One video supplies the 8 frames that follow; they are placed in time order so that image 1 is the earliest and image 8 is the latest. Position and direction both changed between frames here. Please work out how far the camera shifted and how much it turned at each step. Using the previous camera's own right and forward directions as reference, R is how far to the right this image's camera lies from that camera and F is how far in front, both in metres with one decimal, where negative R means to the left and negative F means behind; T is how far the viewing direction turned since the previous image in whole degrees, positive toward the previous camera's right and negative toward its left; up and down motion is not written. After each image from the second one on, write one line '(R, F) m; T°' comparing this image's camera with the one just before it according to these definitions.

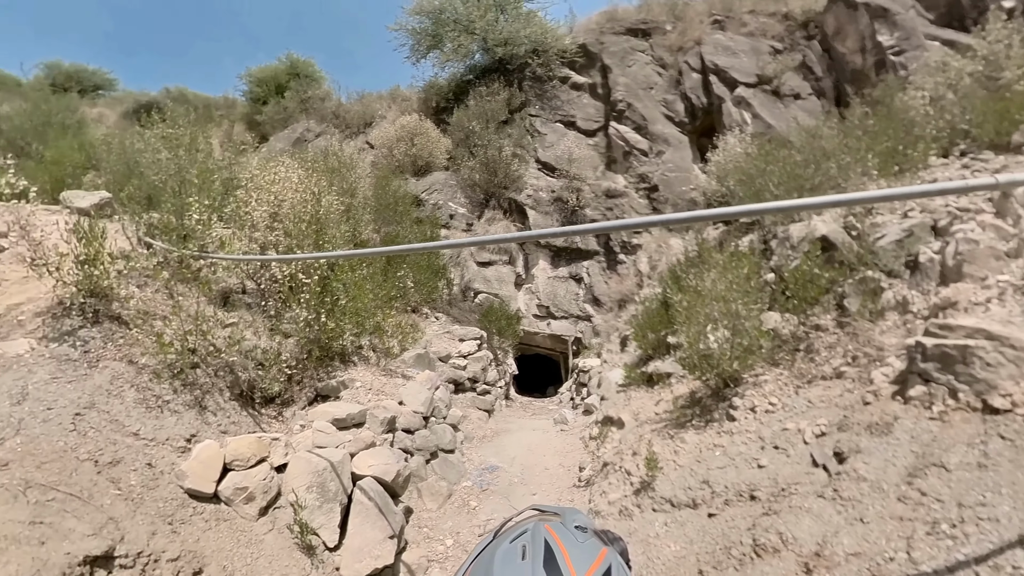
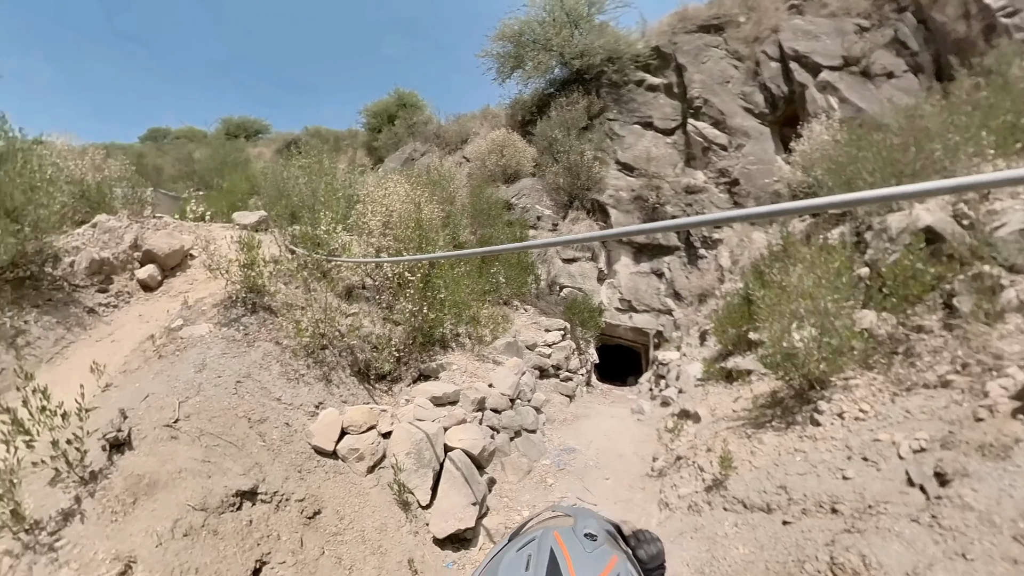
(0.0, -0.3) m; -9°
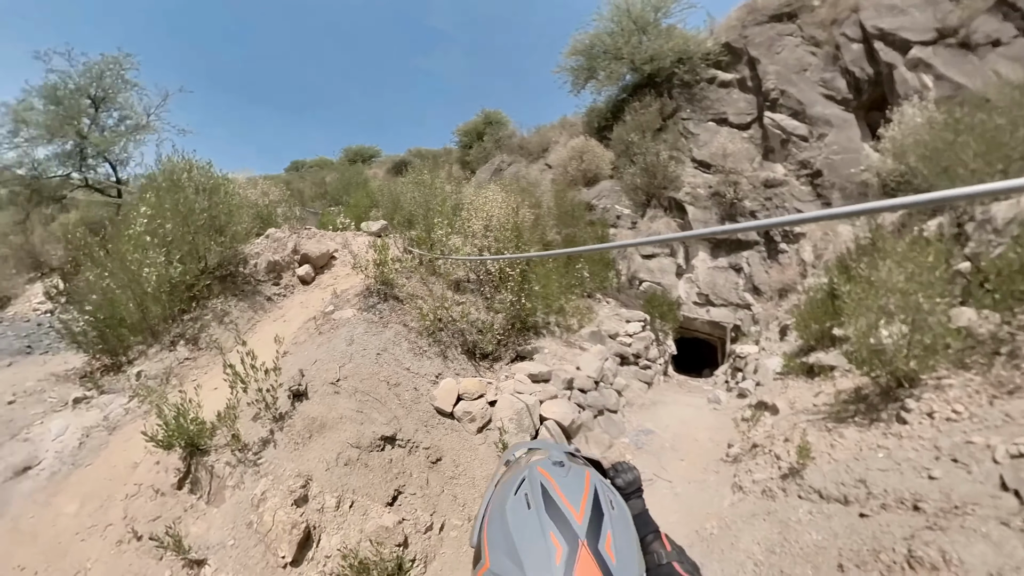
(-0.2, -0.5) m; -9°
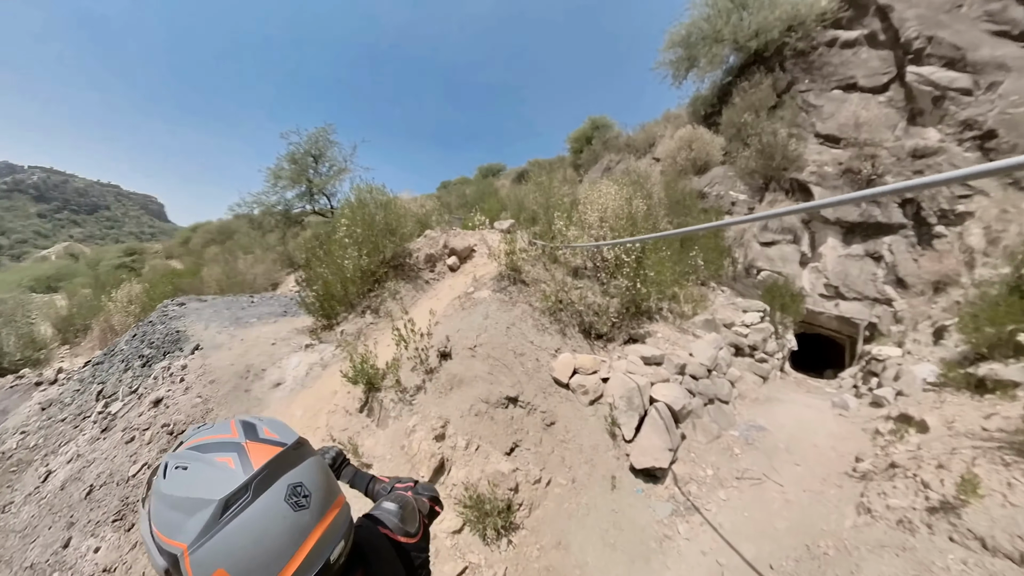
(-0.3, -0.5) m; -13°
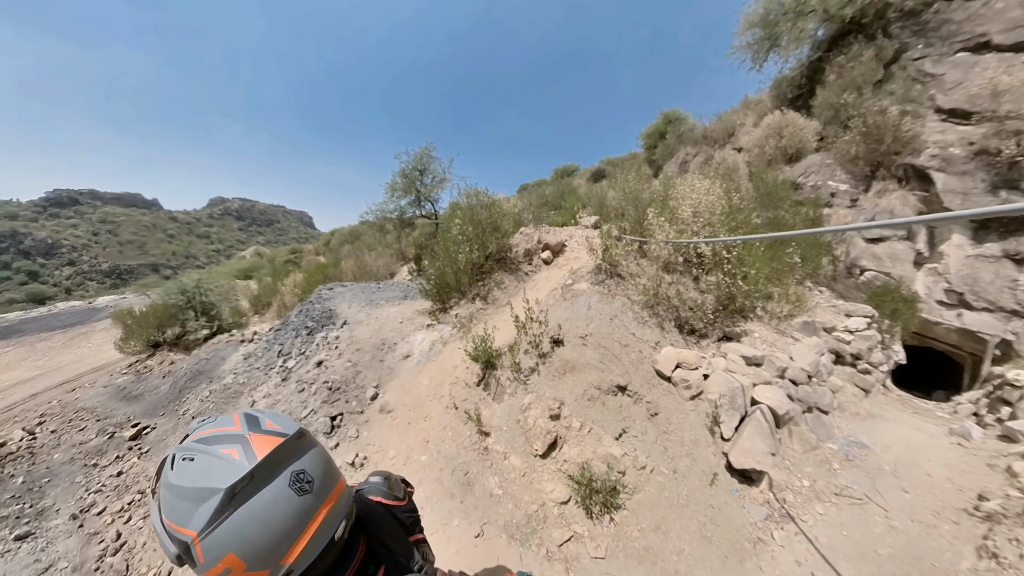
(-0.6, -0.2) m; -8°
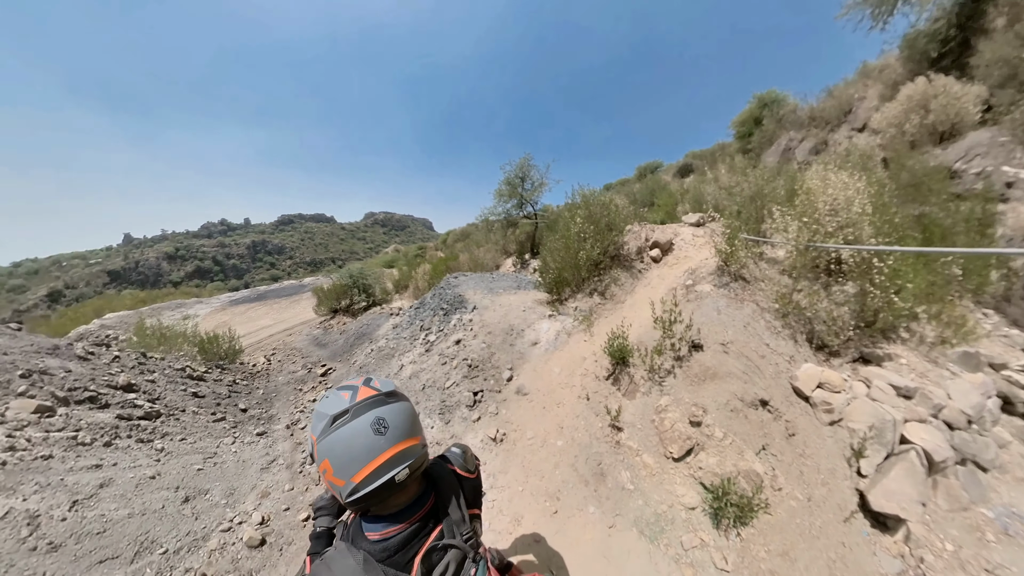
(-0.8, -0.2) m; -9°
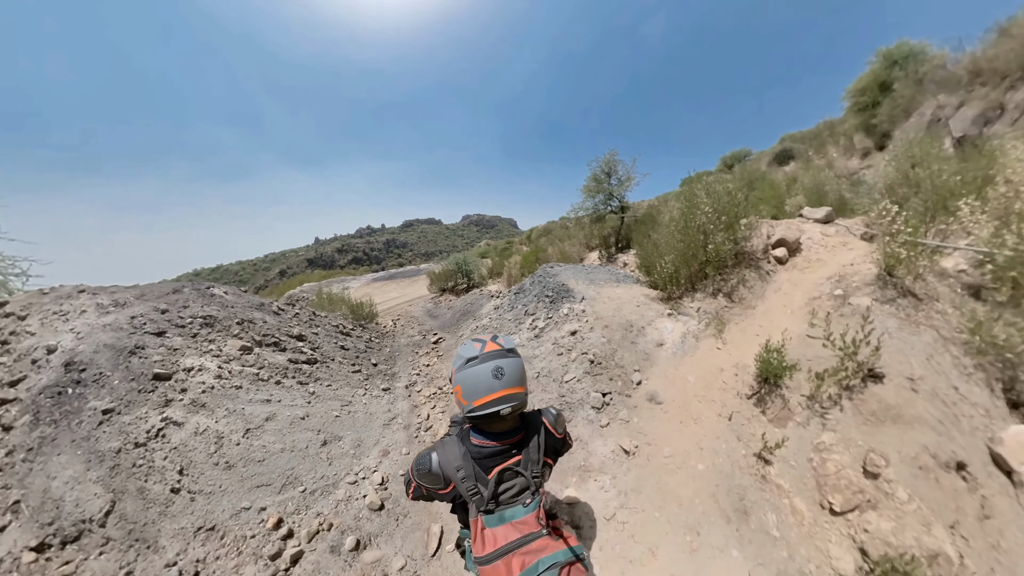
(-0.7, +0.3) m; -7°
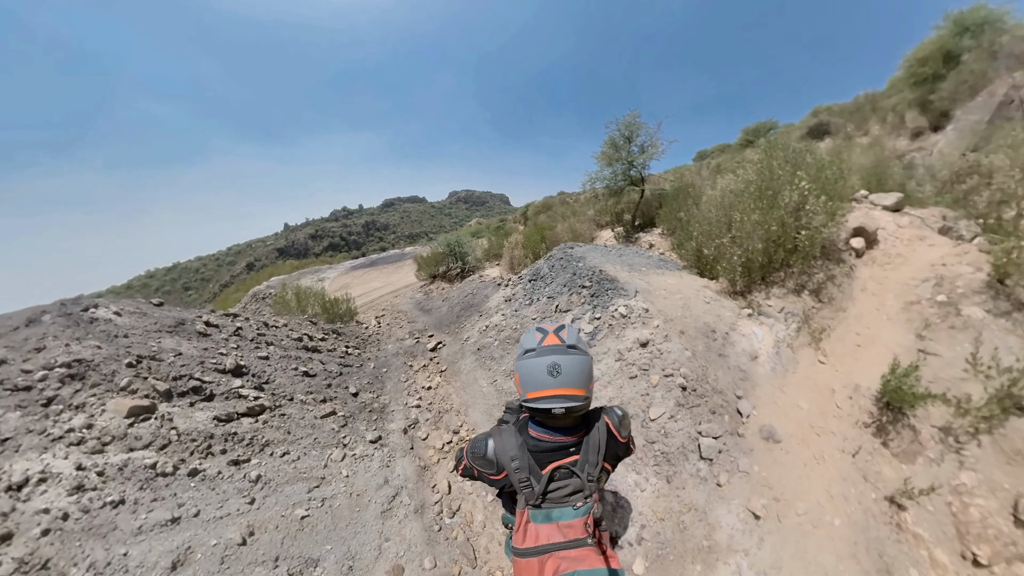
(-0.5, +0.6) m; +2°
